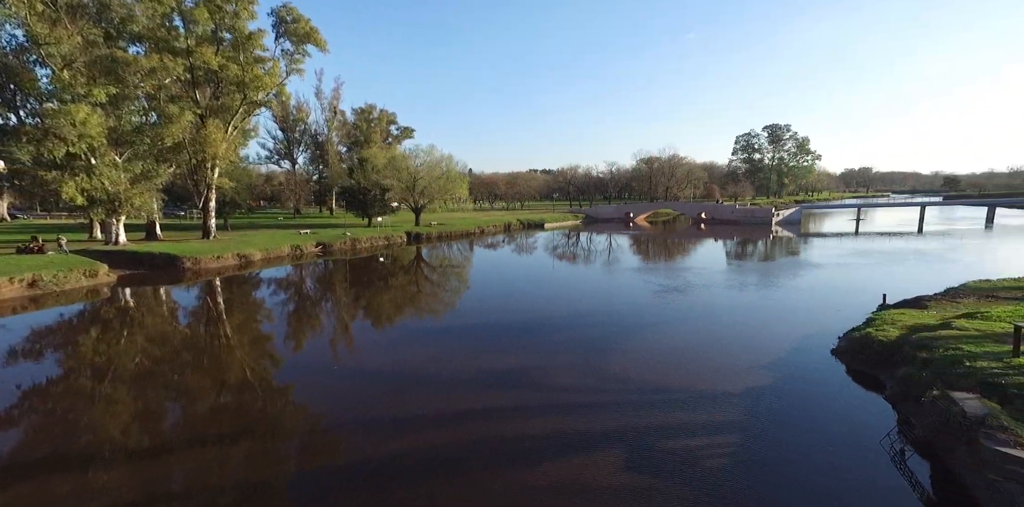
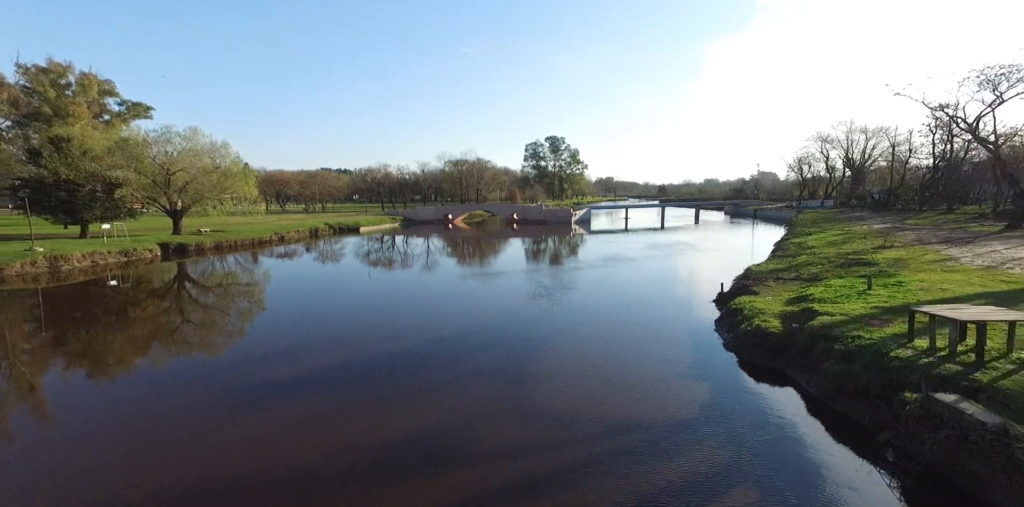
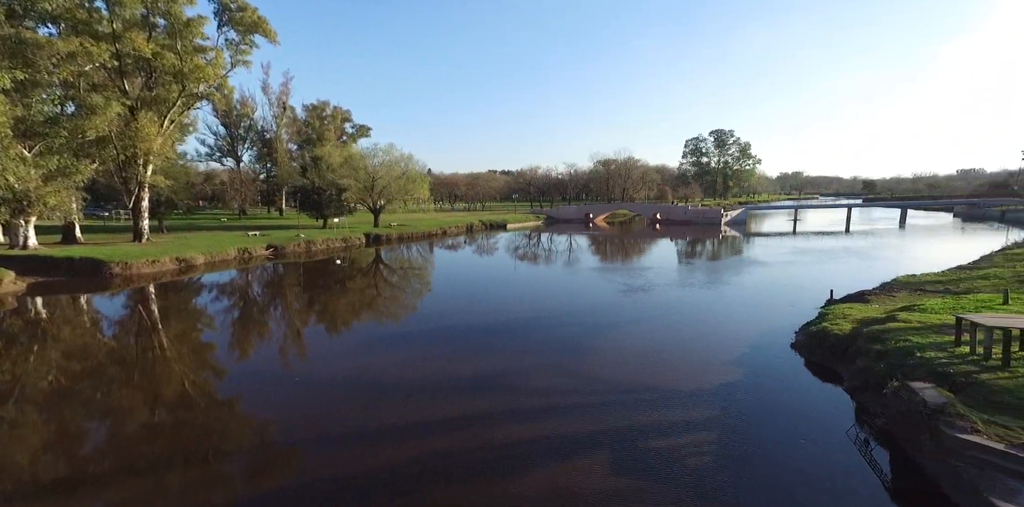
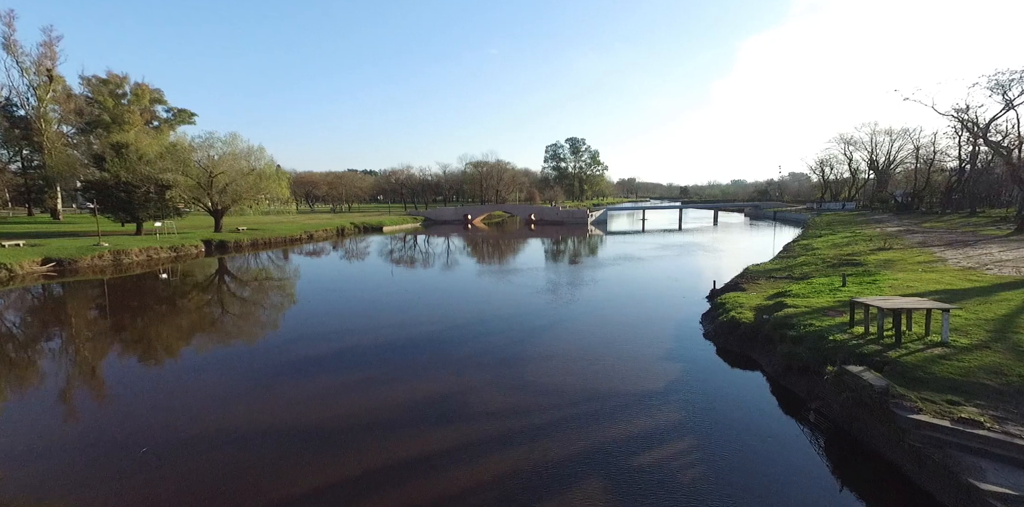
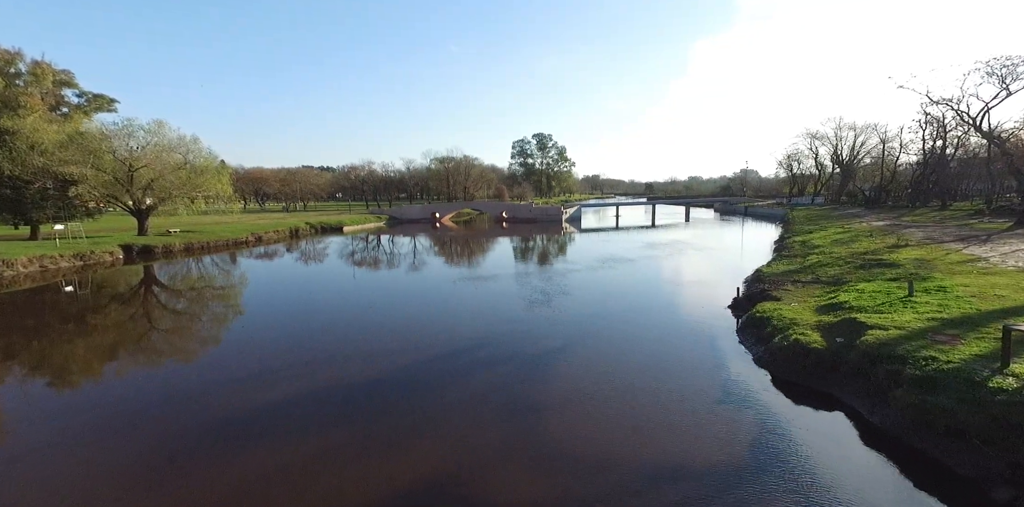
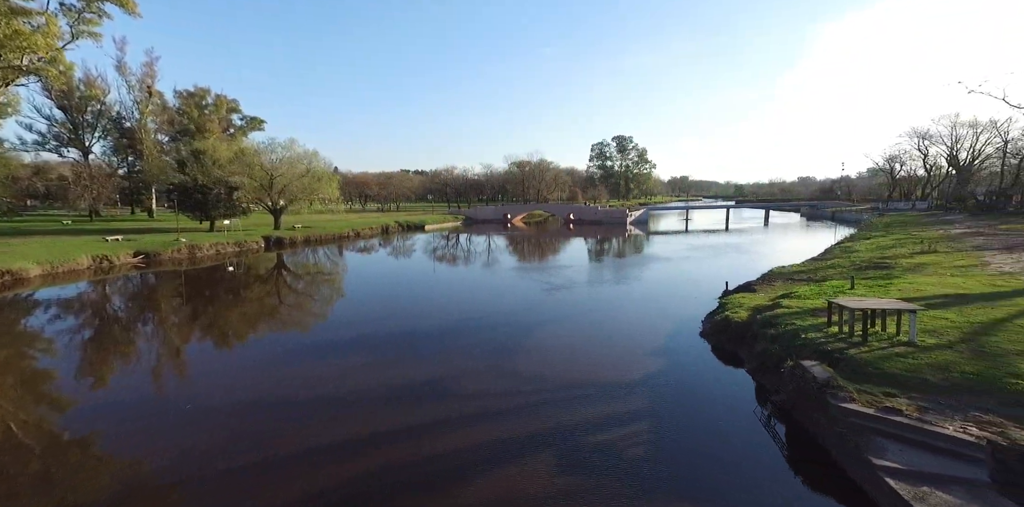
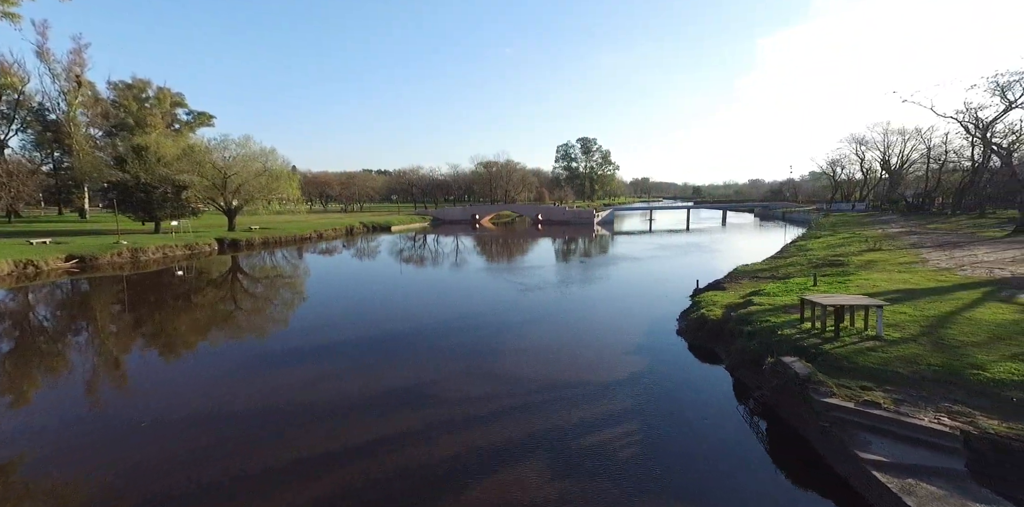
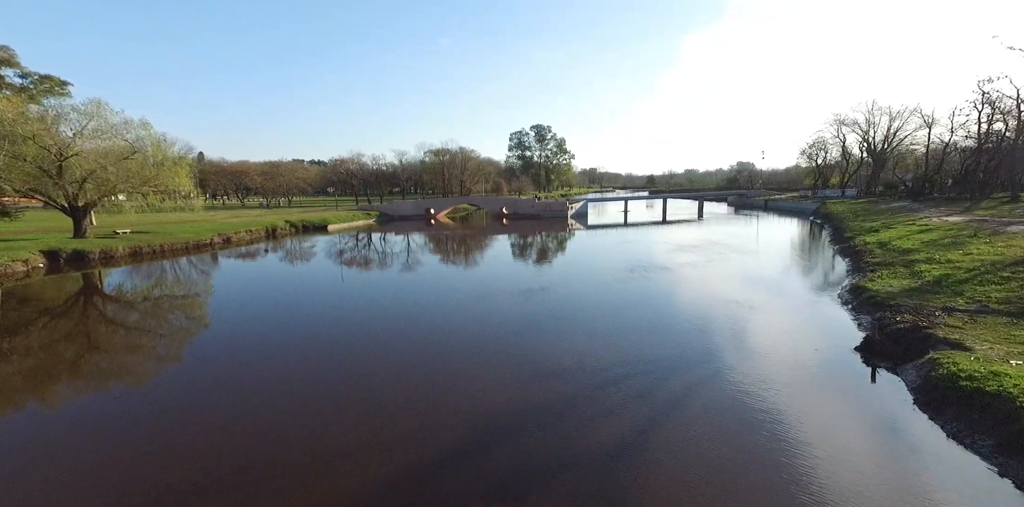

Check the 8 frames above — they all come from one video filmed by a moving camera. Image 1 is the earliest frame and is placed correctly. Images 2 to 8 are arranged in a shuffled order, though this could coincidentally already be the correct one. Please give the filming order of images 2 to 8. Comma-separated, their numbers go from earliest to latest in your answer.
3, 6, 7, 4, 2, 5, 8
